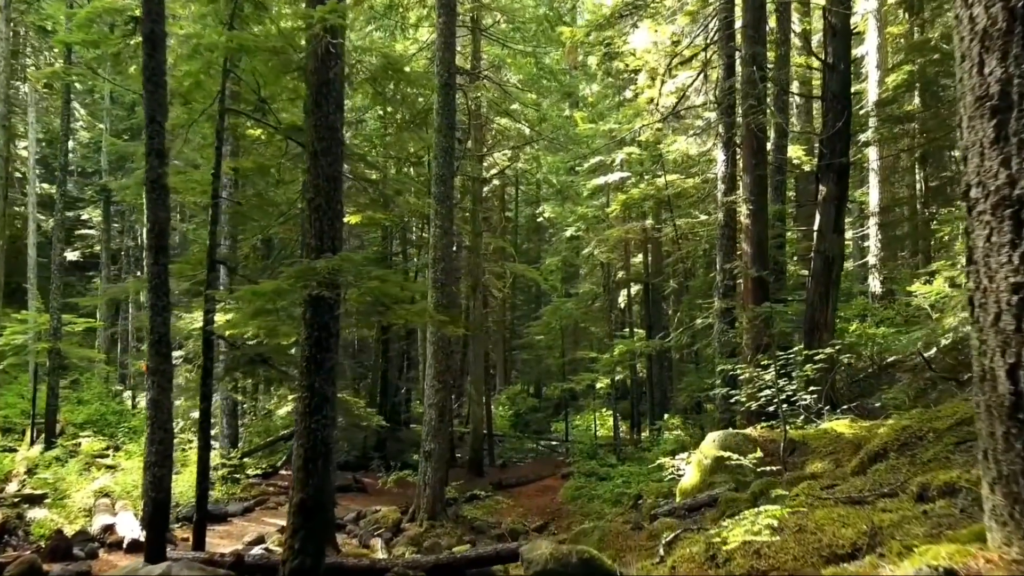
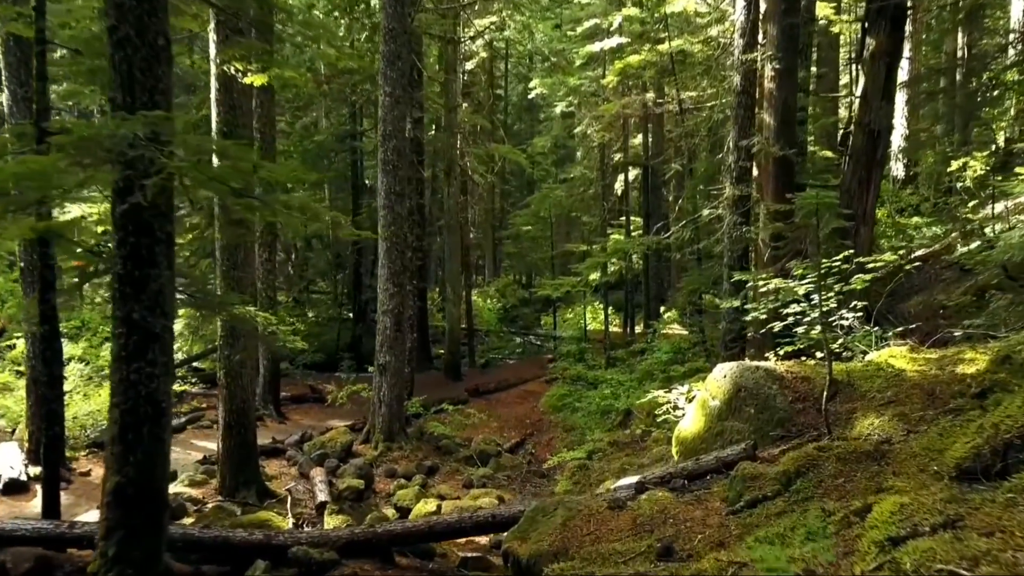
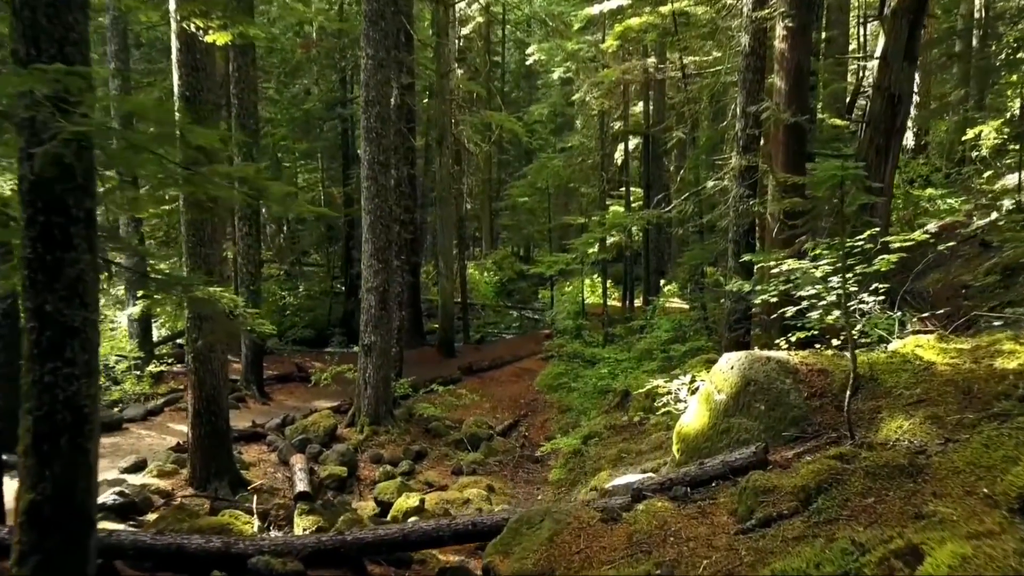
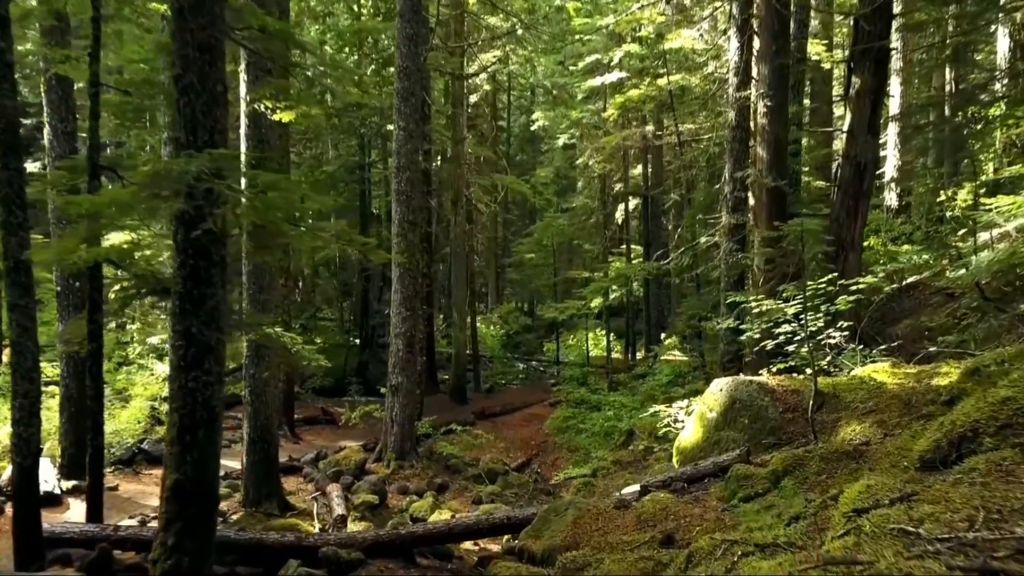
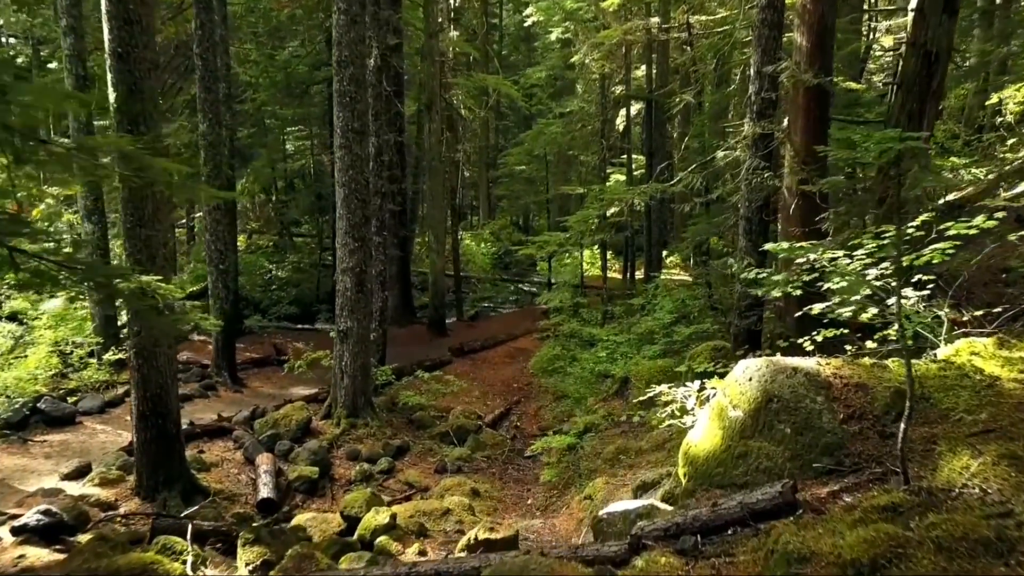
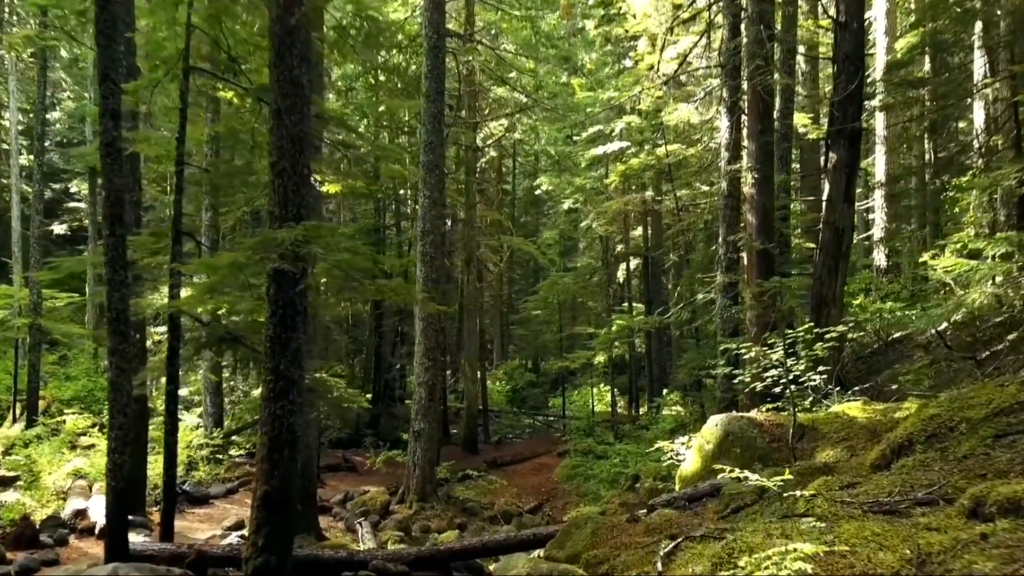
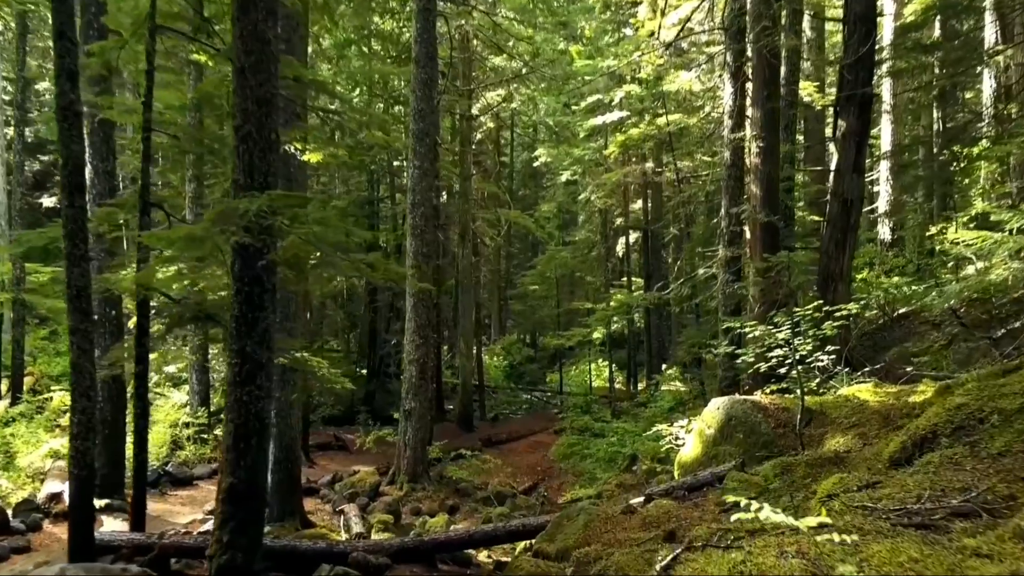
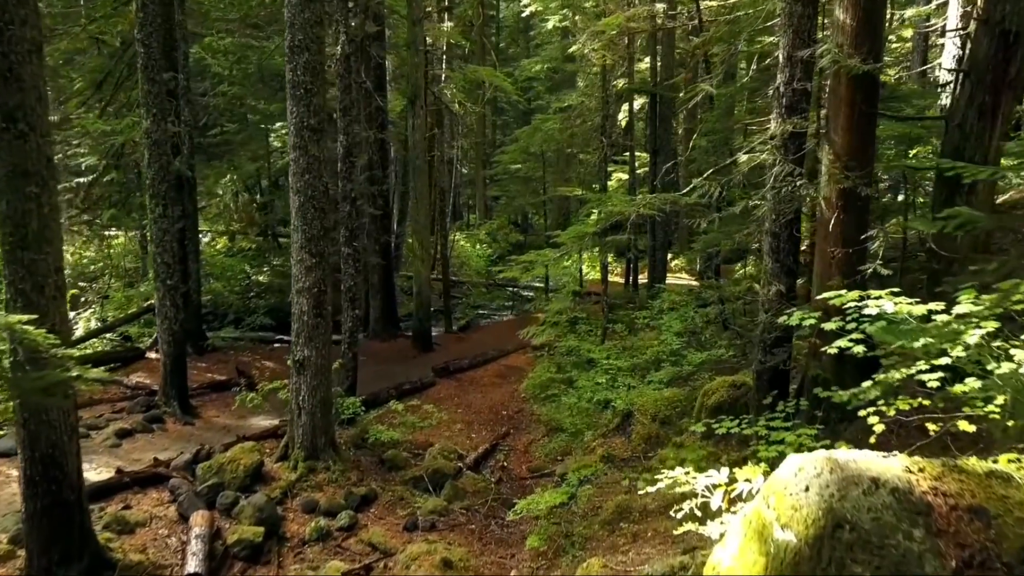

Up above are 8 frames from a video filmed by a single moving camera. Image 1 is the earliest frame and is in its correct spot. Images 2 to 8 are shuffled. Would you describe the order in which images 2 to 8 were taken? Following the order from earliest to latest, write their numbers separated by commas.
6, 7, 4, 2, 3, 5, 8
